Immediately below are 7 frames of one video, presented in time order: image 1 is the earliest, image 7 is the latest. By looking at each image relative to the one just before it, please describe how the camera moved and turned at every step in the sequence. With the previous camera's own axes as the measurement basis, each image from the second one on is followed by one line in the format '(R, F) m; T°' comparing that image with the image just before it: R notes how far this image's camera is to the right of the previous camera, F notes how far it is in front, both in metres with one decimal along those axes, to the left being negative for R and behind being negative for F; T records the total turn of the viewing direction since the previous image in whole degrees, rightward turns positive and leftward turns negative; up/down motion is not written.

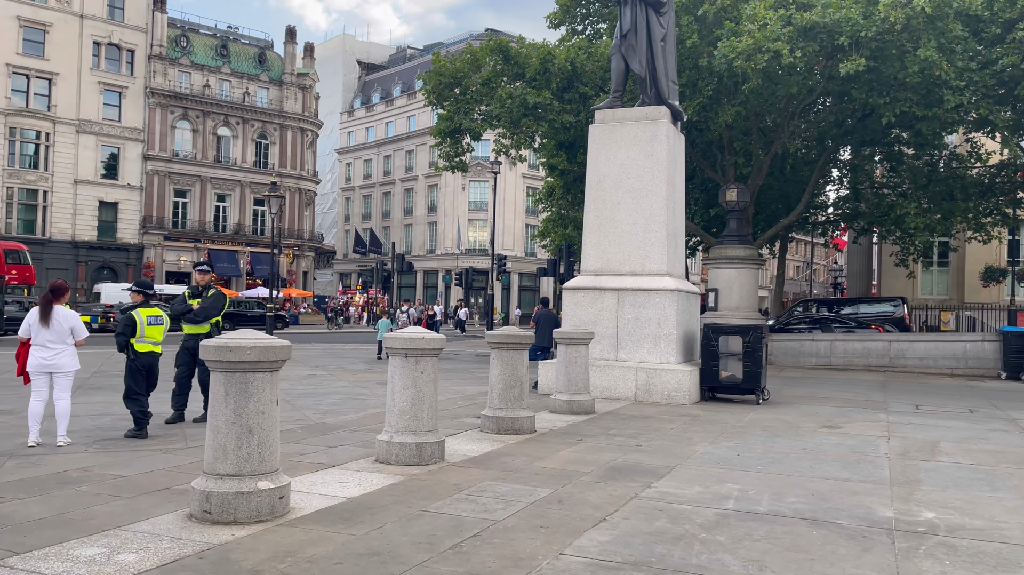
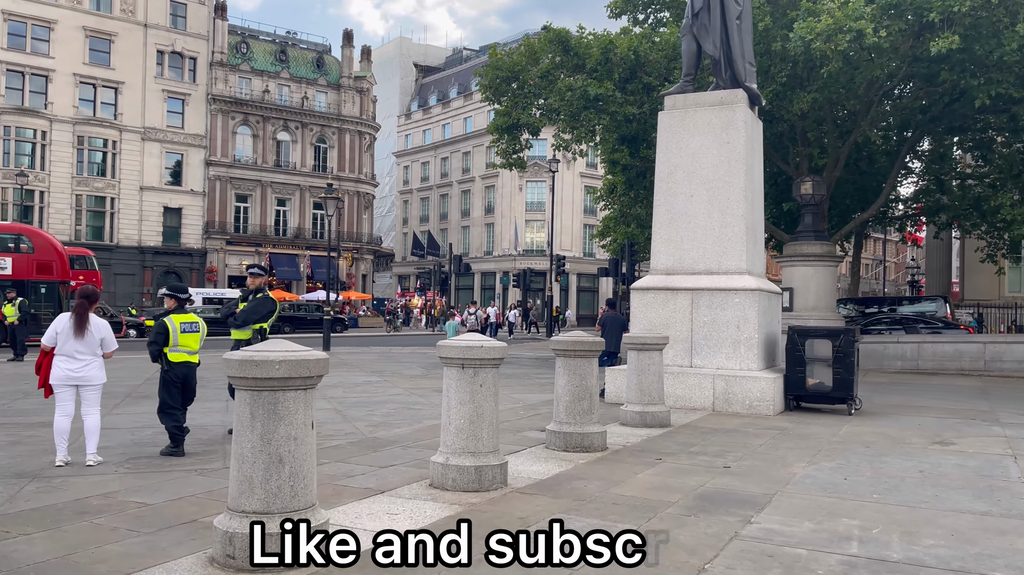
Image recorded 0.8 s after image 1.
(-0.1, +0.8) m; -4°
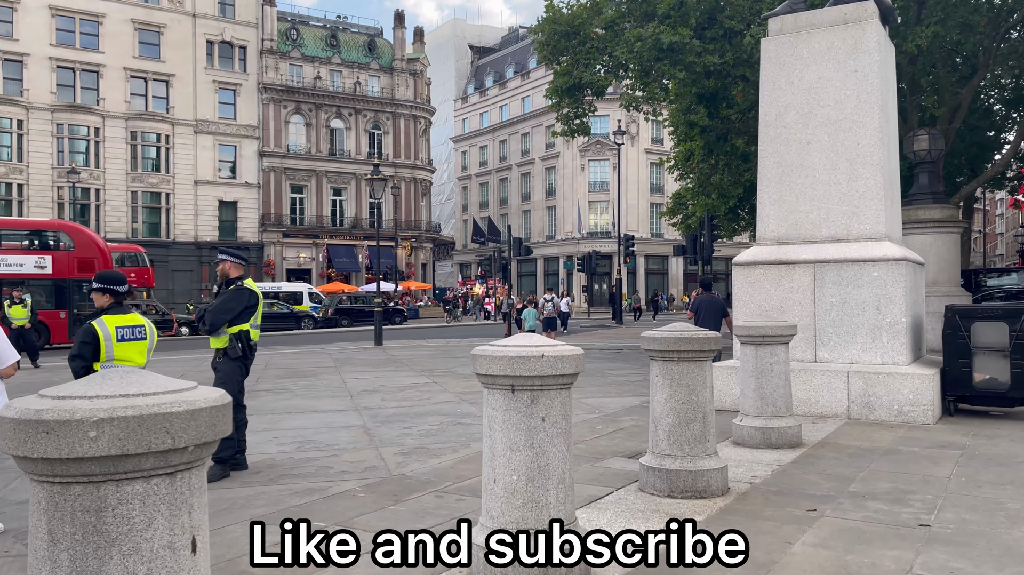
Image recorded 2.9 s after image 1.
(-0.1, +2.3) m; -5°
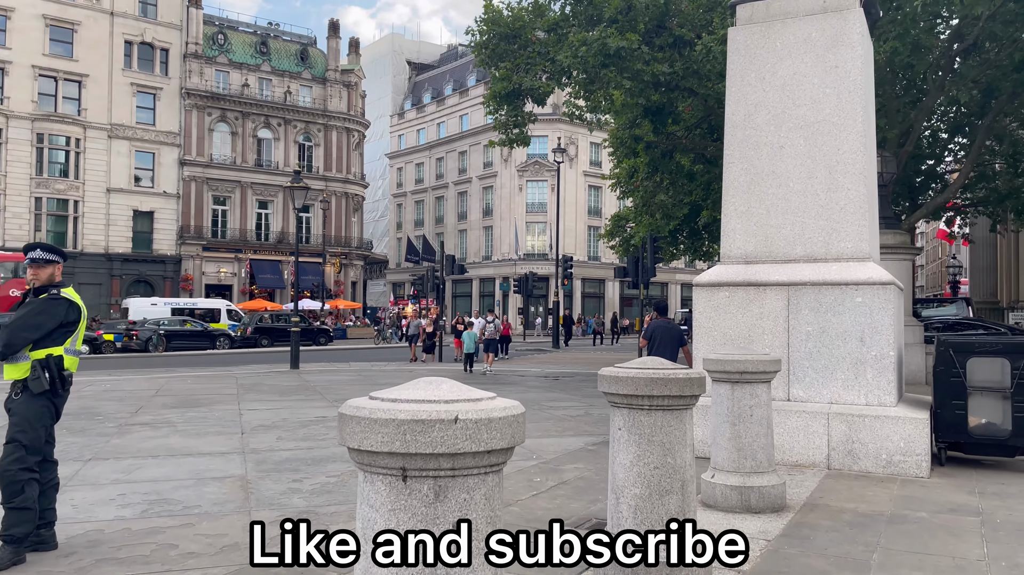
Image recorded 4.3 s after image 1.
(+0.1, +1.5) m; +5°
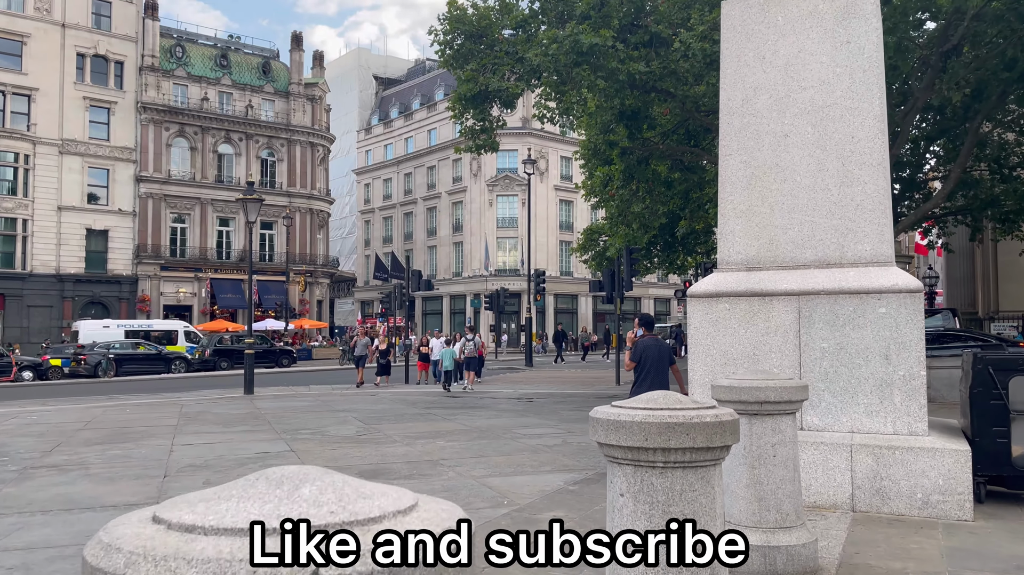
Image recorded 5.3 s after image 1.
(+0.1, +1.2) m; +2°
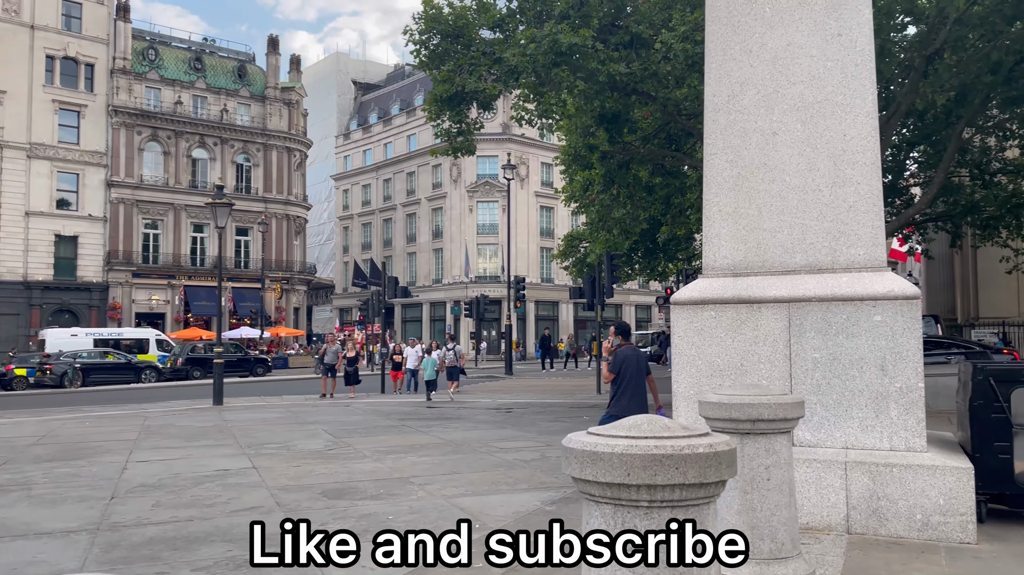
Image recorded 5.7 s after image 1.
(+0.1, +0.4) m; +1°
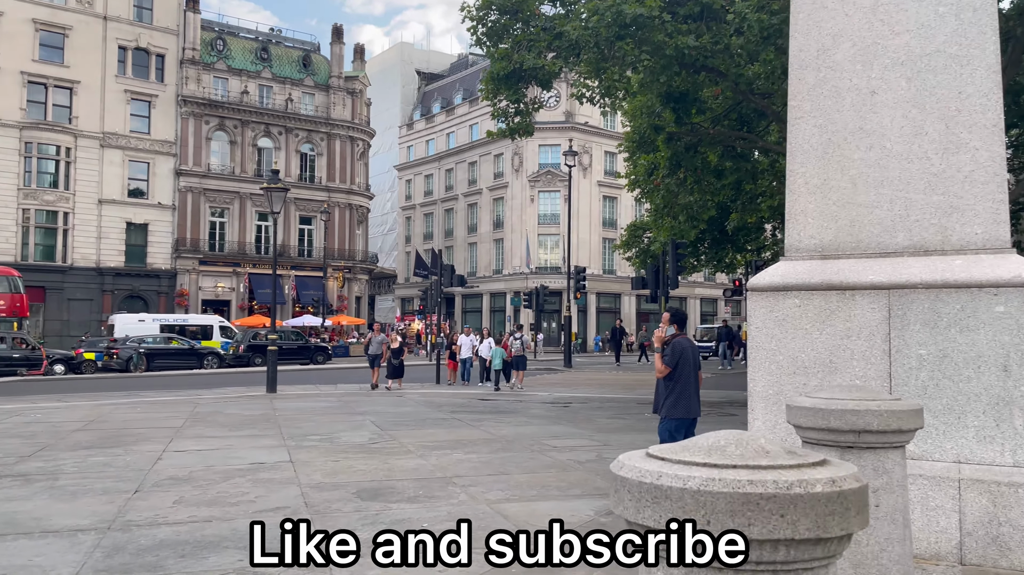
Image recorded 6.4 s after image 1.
(+0.1, +0.8) m; -4°
